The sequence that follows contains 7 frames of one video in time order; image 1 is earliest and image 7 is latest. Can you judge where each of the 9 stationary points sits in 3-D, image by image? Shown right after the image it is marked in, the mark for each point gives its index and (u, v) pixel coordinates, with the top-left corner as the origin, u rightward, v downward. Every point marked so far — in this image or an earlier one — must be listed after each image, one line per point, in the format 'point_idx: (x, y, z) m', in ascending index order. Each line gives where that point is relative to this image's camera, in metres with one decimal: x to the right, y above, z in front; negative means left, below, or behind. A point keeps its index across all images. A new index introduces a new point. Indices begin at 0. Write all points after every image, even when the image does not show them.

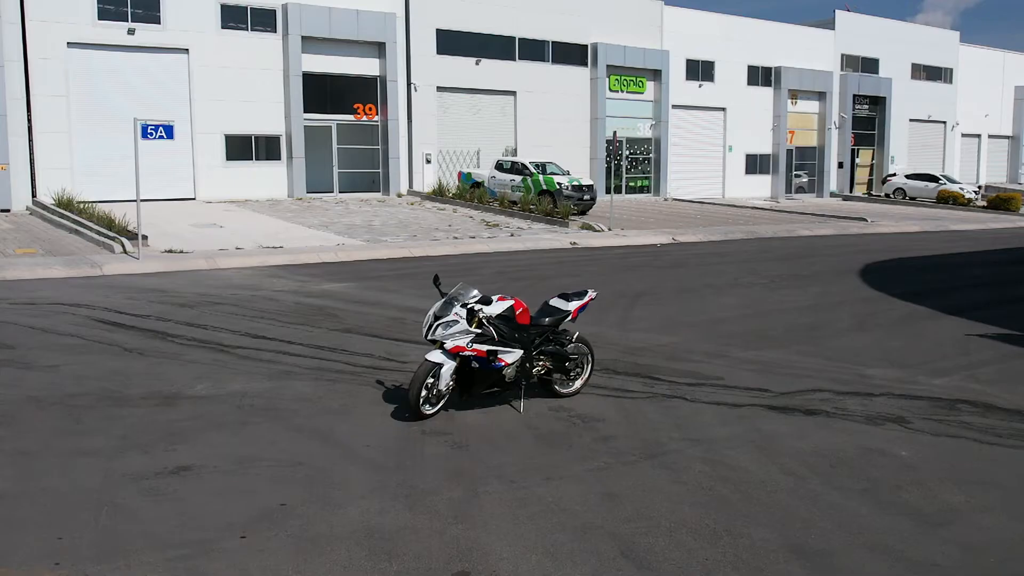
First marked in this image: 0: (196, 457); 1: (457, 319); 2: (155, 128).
0: (-2.1, -1.1, +6.0) m
1: (-0.4, -0.2, +6.8) m
2: (-6.2, +2.8, +16.2) m
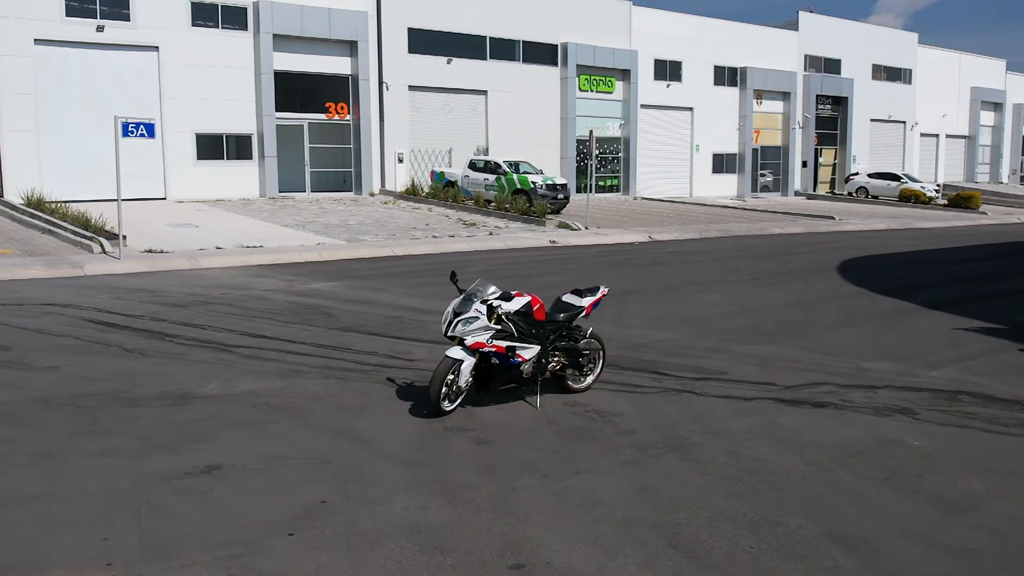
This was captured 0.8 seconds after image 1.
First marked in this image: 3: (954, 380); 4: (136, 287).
0: (-1.9, -1.1, +5.9) m
1: (-0.3, -0.2, +6.8) m
2: (-6.5, +2.8, +15.9) m
3: (+4.3, -0.9, +9.0) m
4: (-5.5, 0.0, +13.4) m
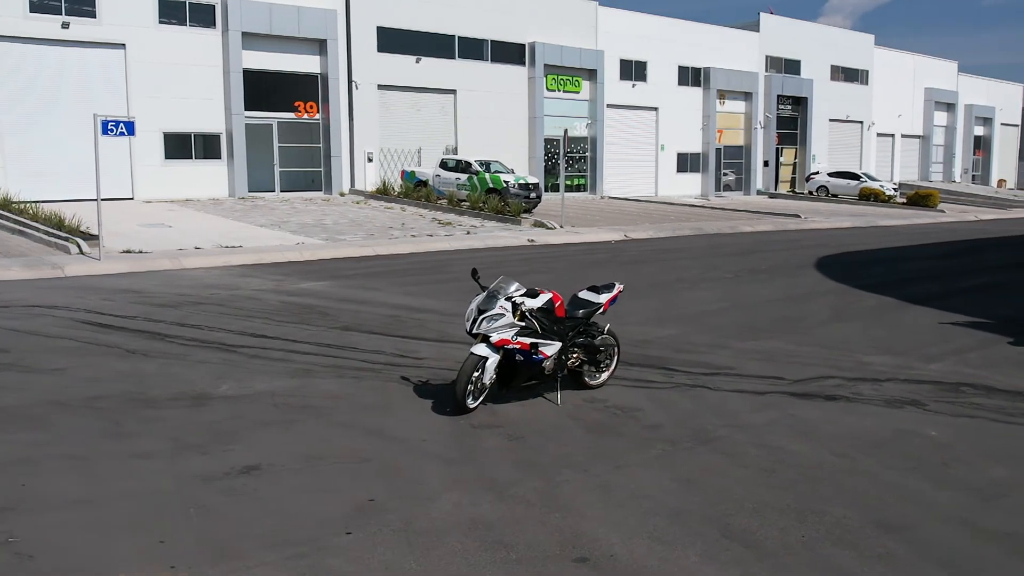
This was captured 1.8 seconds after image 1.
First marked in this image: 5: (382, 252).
0: (-1.6, -1.1, +5.9) m
1: (-0.1, -0.2, +6.8) m
2: (-6.7, +2.8, +15.6) m
3: (+4.4, -0.8, +9.2) m
4: (-5.6, 0.0, +13.2) m
5: (-2.7, +0.8, +19.2) m
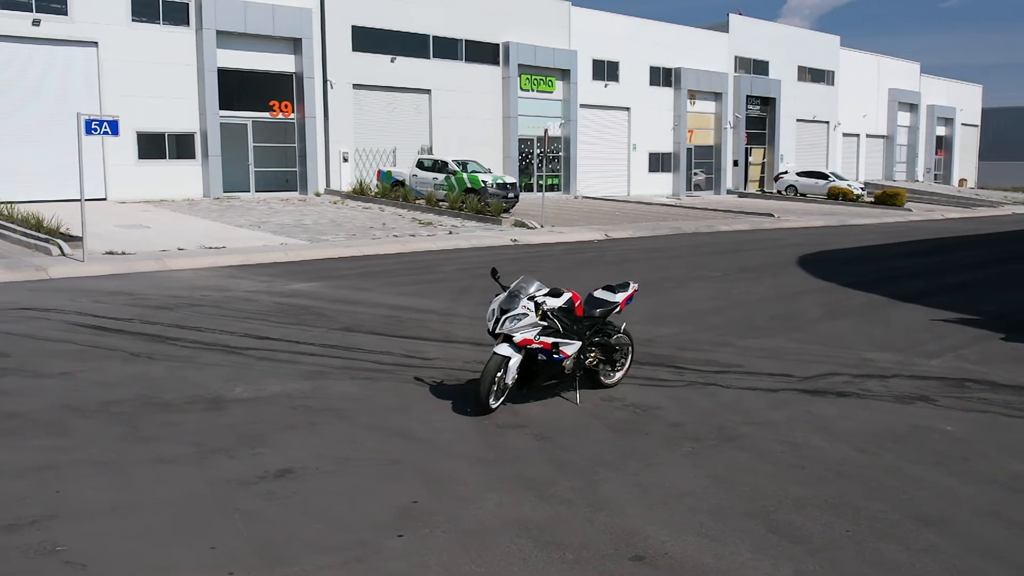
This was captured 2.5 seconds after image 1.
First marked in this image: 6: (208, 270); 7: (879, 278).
0: (-1.4, -1.1, +5.8) m
1: (+0.1, -0.2, +6.8) m
2: (-6.9, +2.7, +15.4) m
3: (+4.5, -0.8, +9.3) m
4: (-5.6, 0.0, +13.0) m
5: (-3.0, +0.7, +19.1) m
6: (-5.1, +0.3, +15.5) m
7: (+6.8, +0.2, +16.9) m
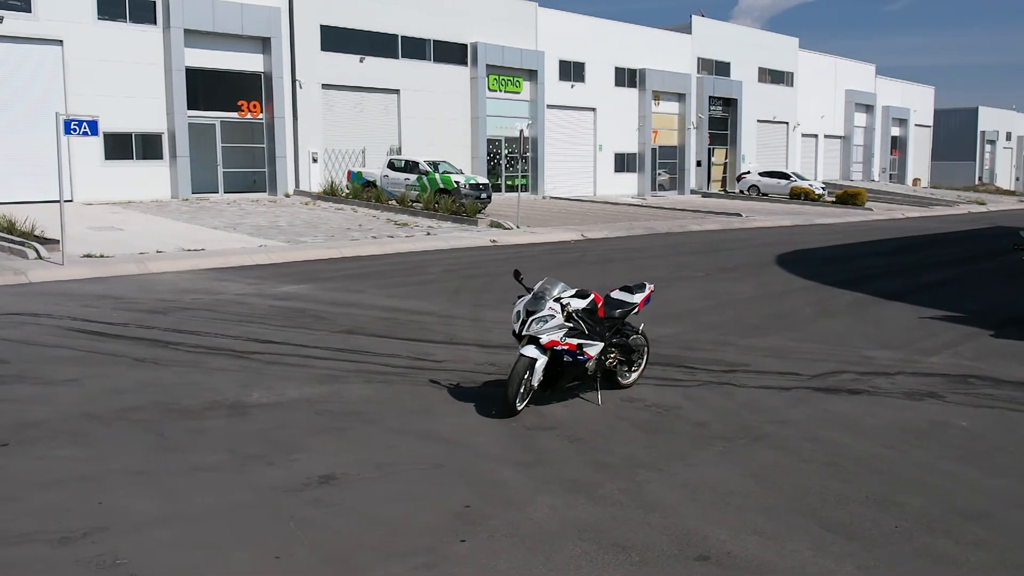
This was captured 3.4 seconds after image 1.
0: (-1.2, -1.1, +5.7) m
1: (+0.3, -0.2, +6.8) m
2: (-7.1, +2.7, +15.0) m
3: (+4.6, -0.8, +9.5) m
4: (-5.7, -0.1, +12.7) m
5: (-3.4, +0.7, +18.9) m
6: (-5.3, +0.3, +15.2) m
7: (+6.5, +0.2, +17.2) m
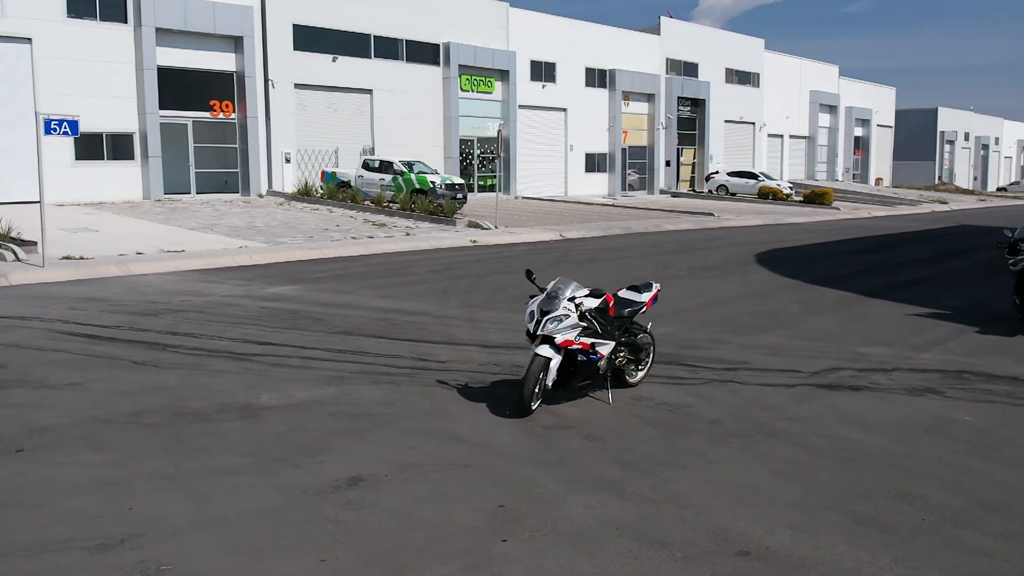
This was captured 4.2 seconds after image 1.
0: (-1.0, -1.1, +5.7) m
1: (+0.4, -0.2, +6.8) m
2: (-7.3, +2.6, +14.8) m
3: (+4.6, -0.8, +9.7) m
4: (-5.8, -0.1, +12.5) m
5: (-3.7, +0.7, +18.8) m
6: (-5.5, +0.2, +15.0) m
7: (+6.2, +0.2, +17.5) m
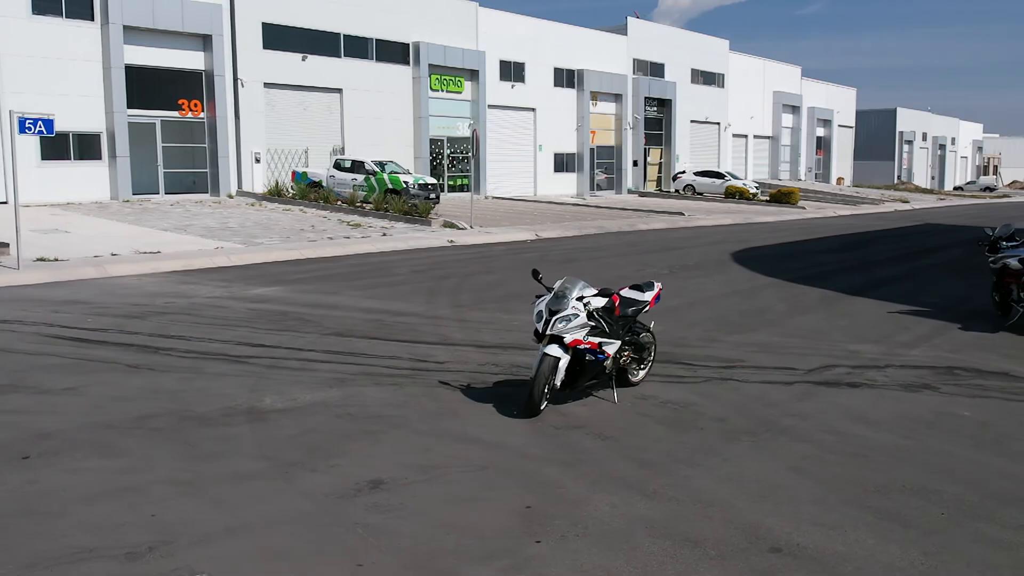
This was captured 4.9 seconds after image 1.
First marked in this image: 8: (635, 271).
0: (-0.9, -1.1, +5.7) m
1: (+0.5, -0.2, +6.9) m
2: (-7.6, +2.6, +14.5) m
3: (+4.5, -0.7, +9.9) m
4: (-6.0, -0.1, +12.3) m
5: (-4.1, +0.7, +18.7) m
6: (-5.7, +0.2, +14.8) m
7: (+5.8, +0.3, +17.7) m
8: (+2.3, +0.3, +17.2) m
